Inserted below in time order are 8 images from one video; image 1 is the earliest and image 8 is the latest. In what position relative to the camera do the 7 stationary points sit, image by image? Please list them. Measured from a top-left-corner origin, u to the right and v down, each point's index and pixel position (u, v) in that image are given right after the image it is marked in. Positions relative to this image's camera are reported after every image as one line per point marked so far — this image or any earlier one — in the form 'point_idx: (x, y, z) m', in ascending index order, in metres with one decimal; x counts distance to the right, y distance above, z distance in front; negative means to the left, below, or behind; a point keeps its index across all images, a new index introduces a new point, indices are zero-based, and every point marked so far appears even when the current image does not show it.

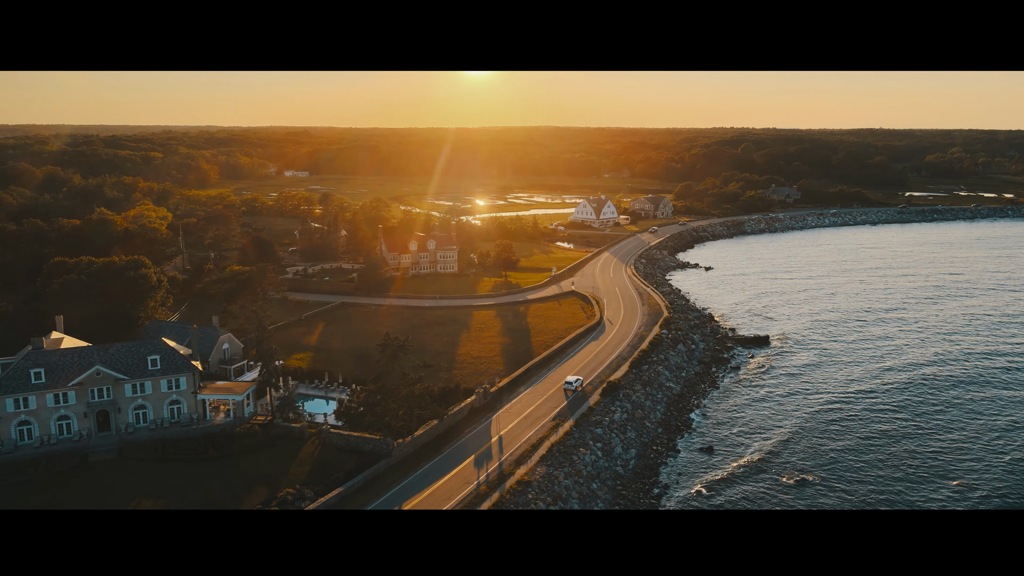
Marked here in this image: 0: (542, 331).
0: (+0.7, -1.1, +19.0) m
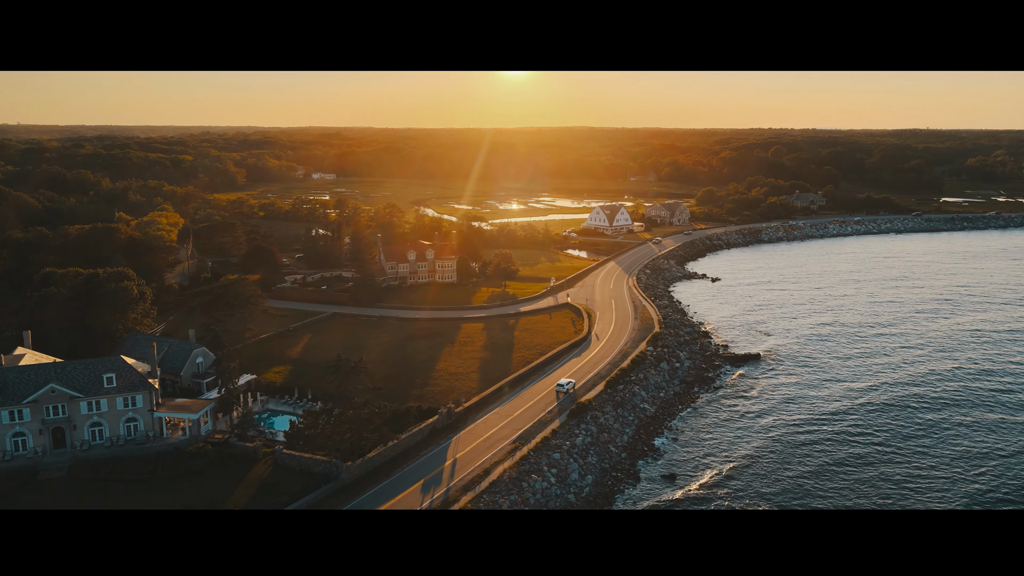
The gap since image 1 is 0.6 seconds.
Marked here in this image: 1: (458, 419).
0: (+0.3, -1.5, +18.8) m
1: (-1.0, -2.5, +13.9) m
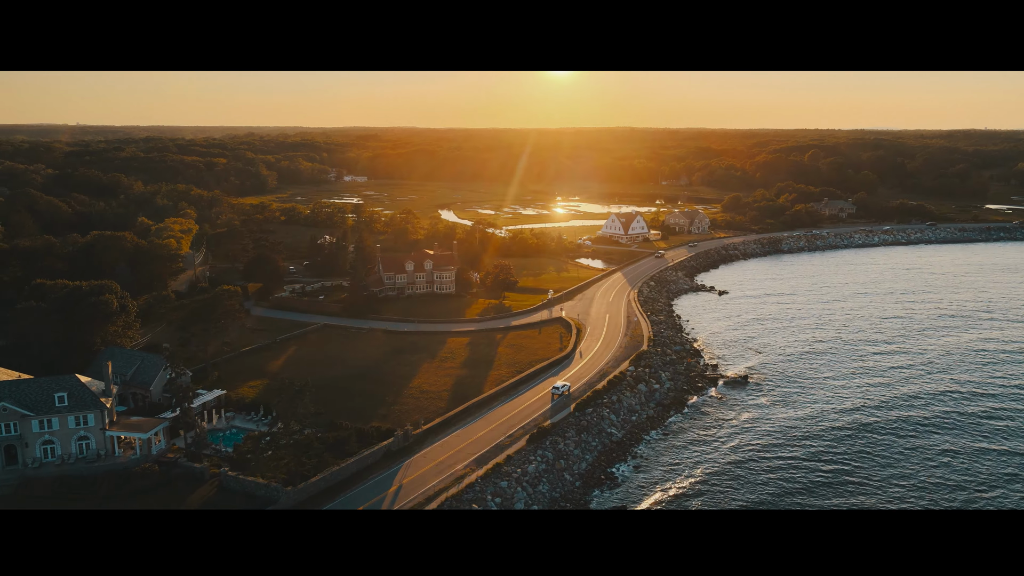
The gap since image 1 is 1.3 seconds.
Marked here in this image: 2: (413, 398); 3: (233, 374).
0: (-0.2, -1.9, +18.6) m
1: (-1.8, -2.9, +13.8) m
2: (-2.2, -2.4, +16.4) m
3: (-6.5, -2.0, +17.5) m
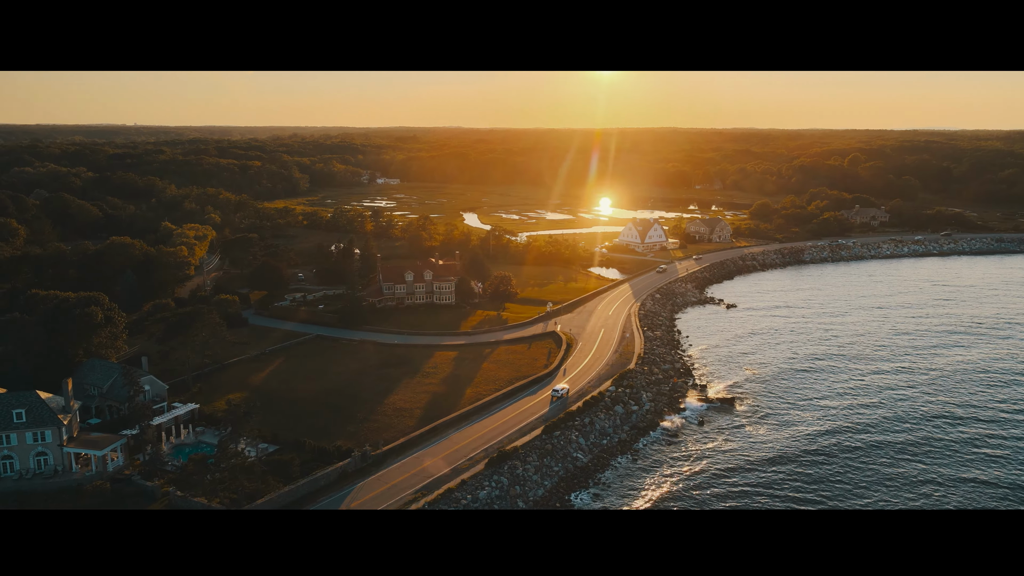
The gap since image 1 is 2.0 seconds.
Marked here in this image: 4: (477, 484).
0: (-0.7, -2.3, +18.5) m
1: (-2.6, -3.2, +13.8) m
2: (-2.8, -2.8, +16.4) m
3: (-7.1, -2.3, +17.7) m
4: (-0.6, -3.4, +13.1) m
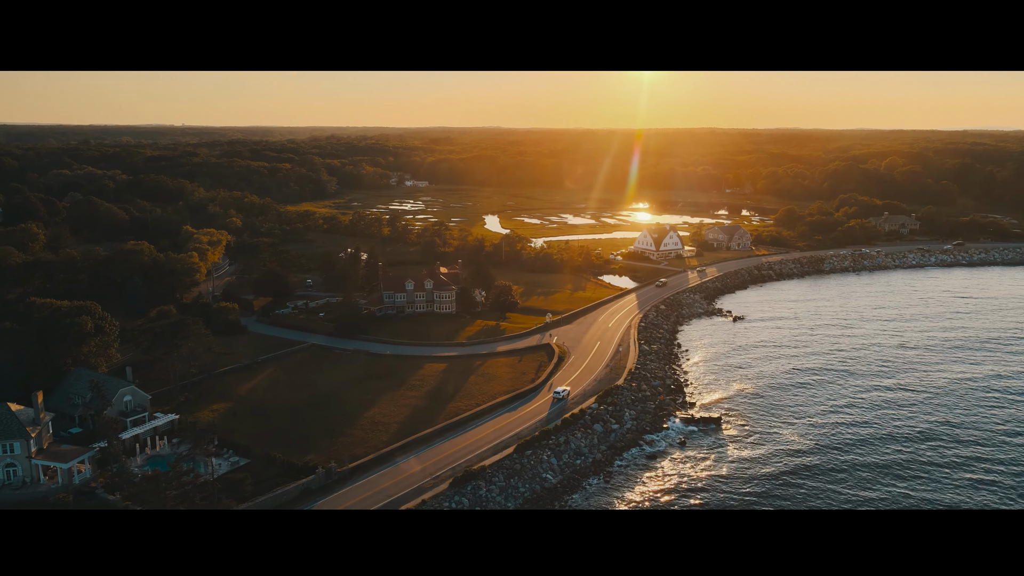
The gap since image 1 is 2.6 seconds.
0: (-1.1, -2.7, +18.4) m
1: (-3.2, -3.5, +13.8) m
2: (-3.3, -3.1, +16.4) m
3: (-7.5, -2.6, +17.9) m
4: (-1.3, -3.8, +13.0) m
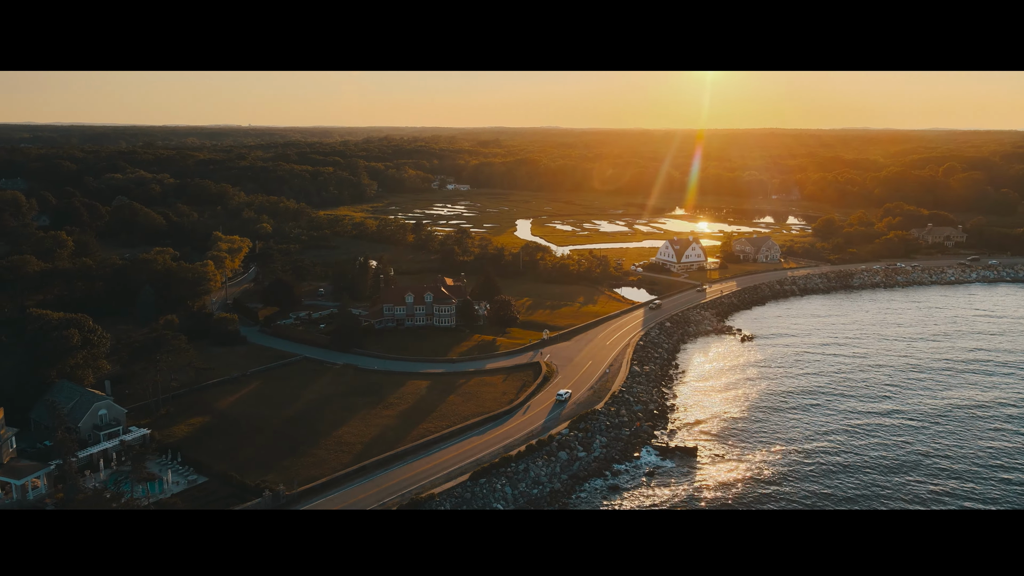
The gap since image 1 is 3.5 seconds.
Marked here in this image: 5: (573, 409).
0: (-1.7, -3.2, +18.3) m
1: (-4.2, -4.0, +13.8) m
2: (-4.1, -3.6, +16.5) m
3: (-8.2, -3.0, +18.3) m
4: (-2.4, -4.3, +12.9) m
5: (+1.6, -3.0, +18.8) m
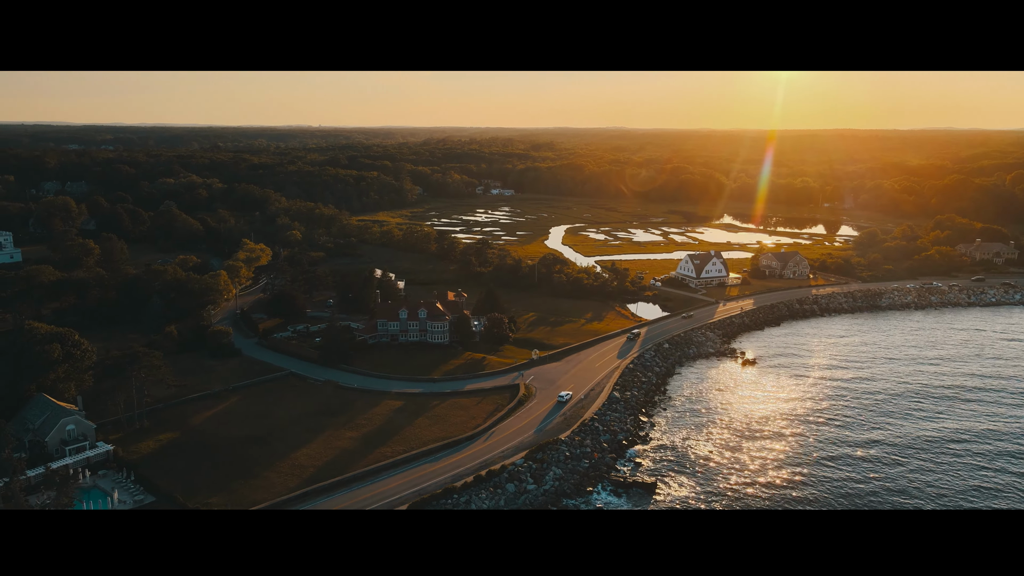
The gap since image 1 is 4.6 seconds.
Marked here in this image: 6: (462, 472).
0: (-2.7, -3.7, +18.2) m
1: (-5.5, -4.5, +14.0) m
2: (-5.2, -4.1, +16.6) m
3: (-9.1, -3.5, +18.8) m
4: (-3.8, -4.8, +12.9) m
5: (+0.7, -3.7, +18.4) m
6: (-1.1, -4.1, +16.4) m
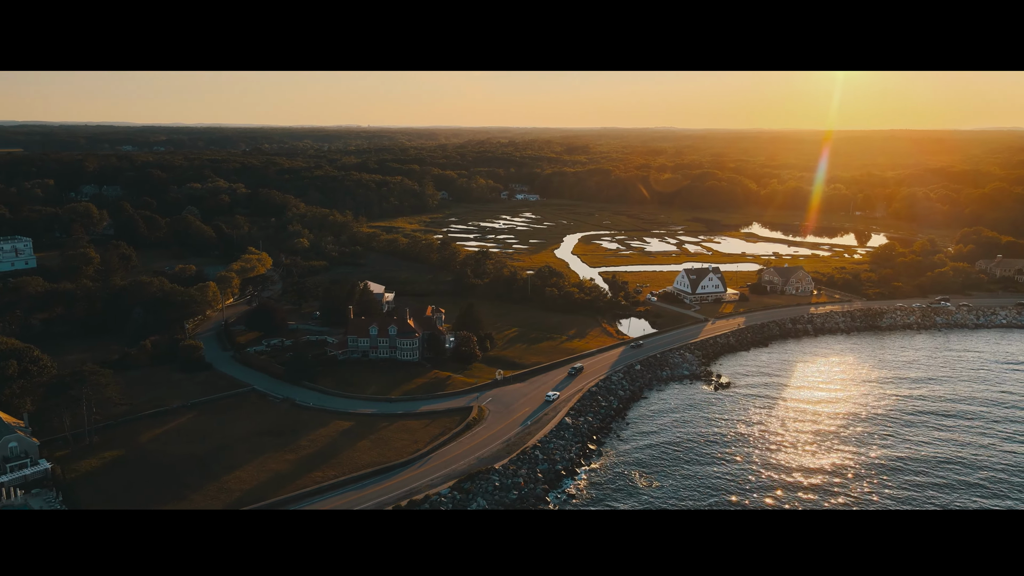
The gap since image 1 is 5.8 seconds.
0: (-4.2, -4.3, +18.2) m
1: (-7.4, -5.1, +14.2) m
2: (-6.9, -4.6, +16.8) m
3: (-10.6, -4.0, +19.2) m
4: (-5.7, -5.4, +13.0) m
5: (-0.9, -4.3, +18.2) m
6: (-2.8, -4.7, +16.3) m
